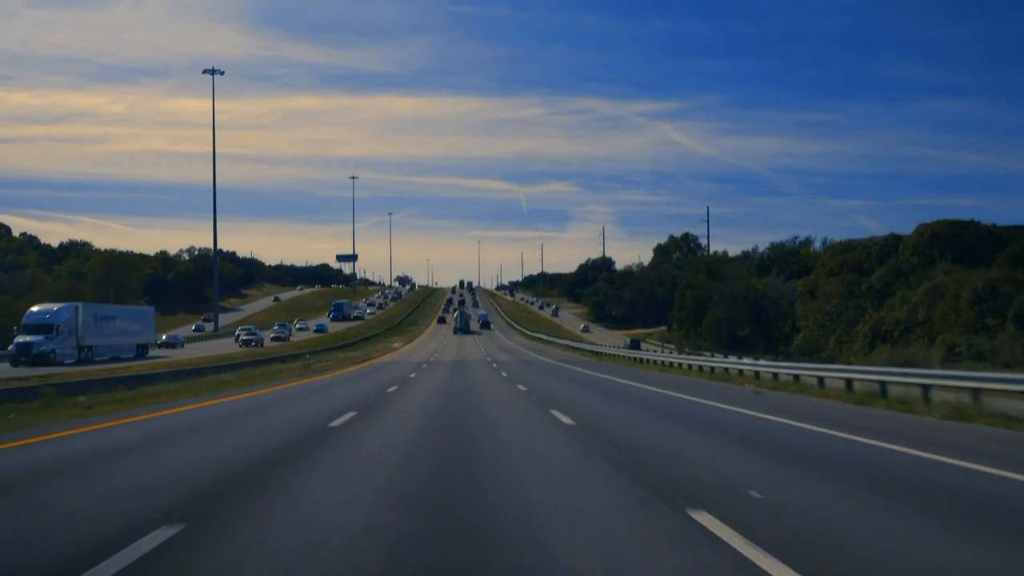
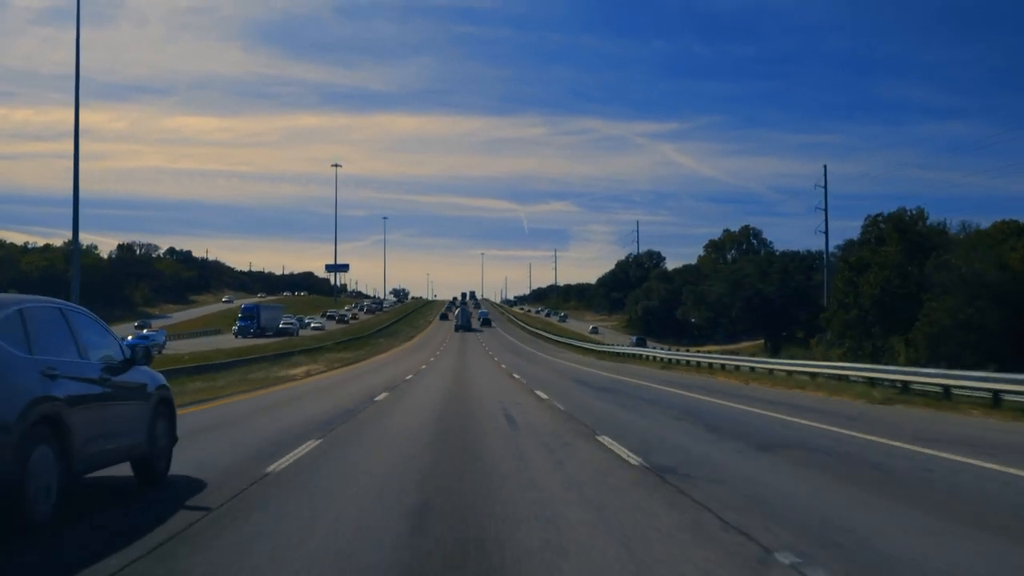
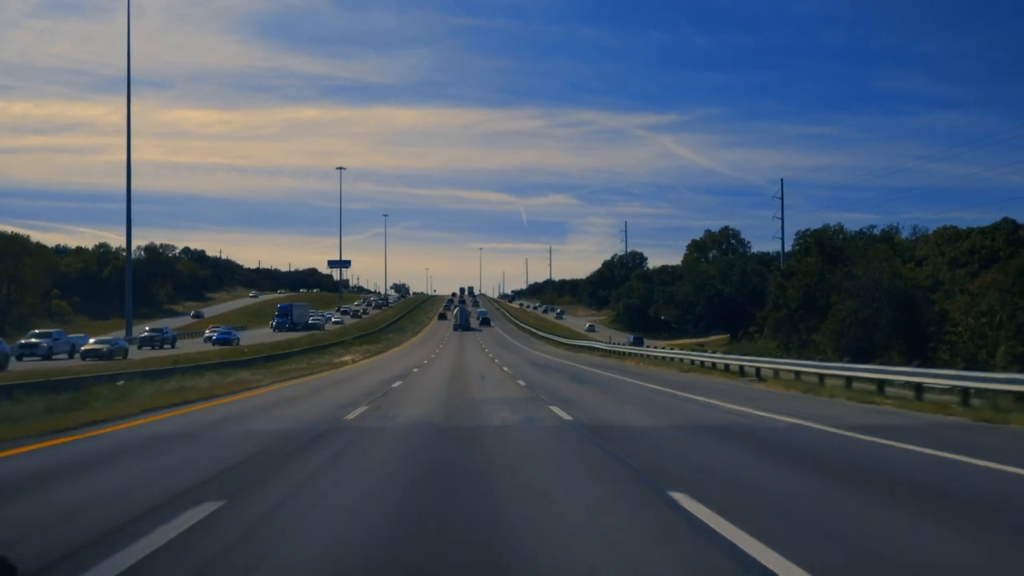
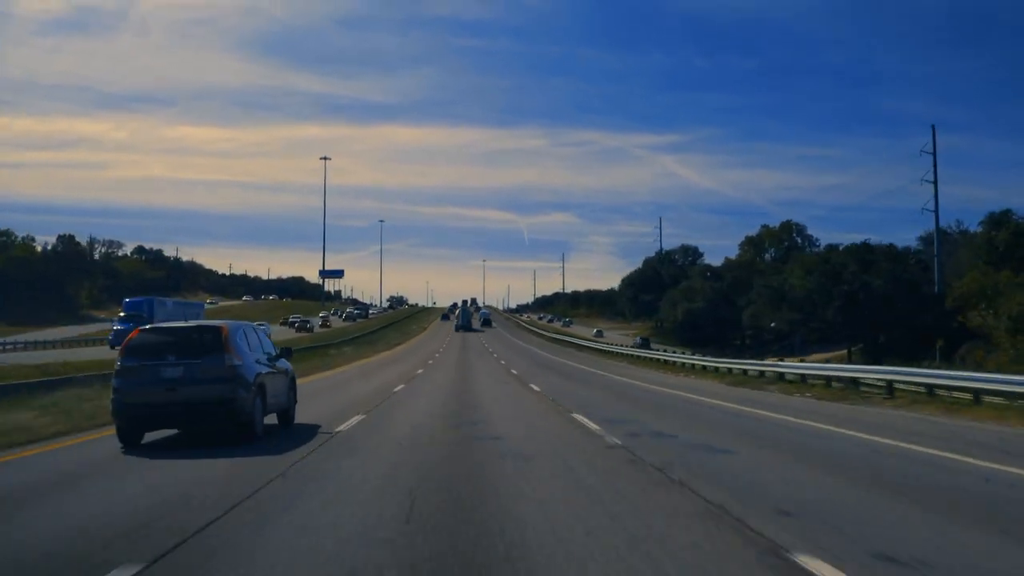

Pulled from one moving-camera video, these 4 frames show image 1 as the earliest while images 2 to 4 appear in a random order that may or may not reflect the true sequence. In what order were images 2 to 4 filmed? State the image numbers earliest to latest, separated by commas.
3, 2, 4
